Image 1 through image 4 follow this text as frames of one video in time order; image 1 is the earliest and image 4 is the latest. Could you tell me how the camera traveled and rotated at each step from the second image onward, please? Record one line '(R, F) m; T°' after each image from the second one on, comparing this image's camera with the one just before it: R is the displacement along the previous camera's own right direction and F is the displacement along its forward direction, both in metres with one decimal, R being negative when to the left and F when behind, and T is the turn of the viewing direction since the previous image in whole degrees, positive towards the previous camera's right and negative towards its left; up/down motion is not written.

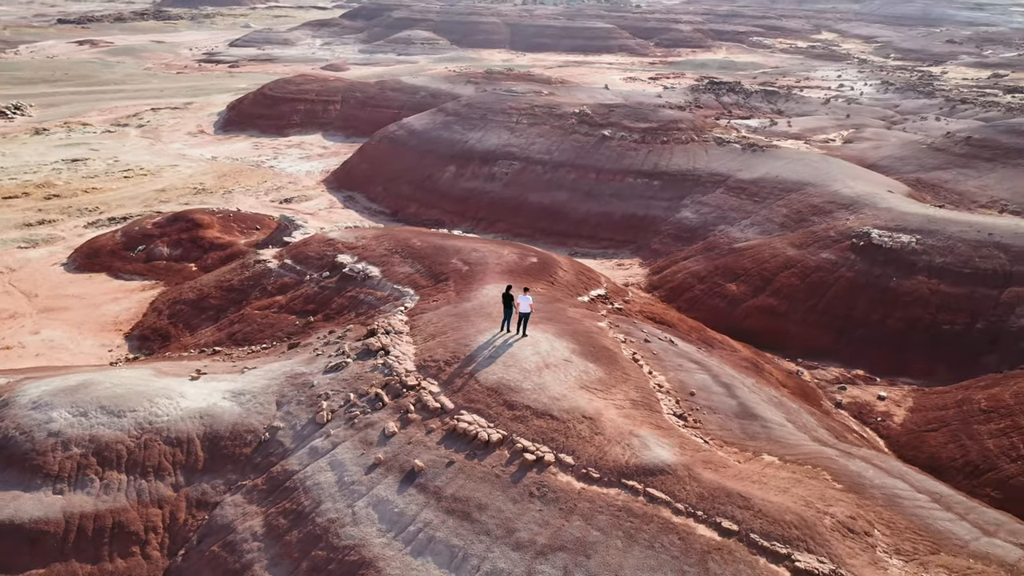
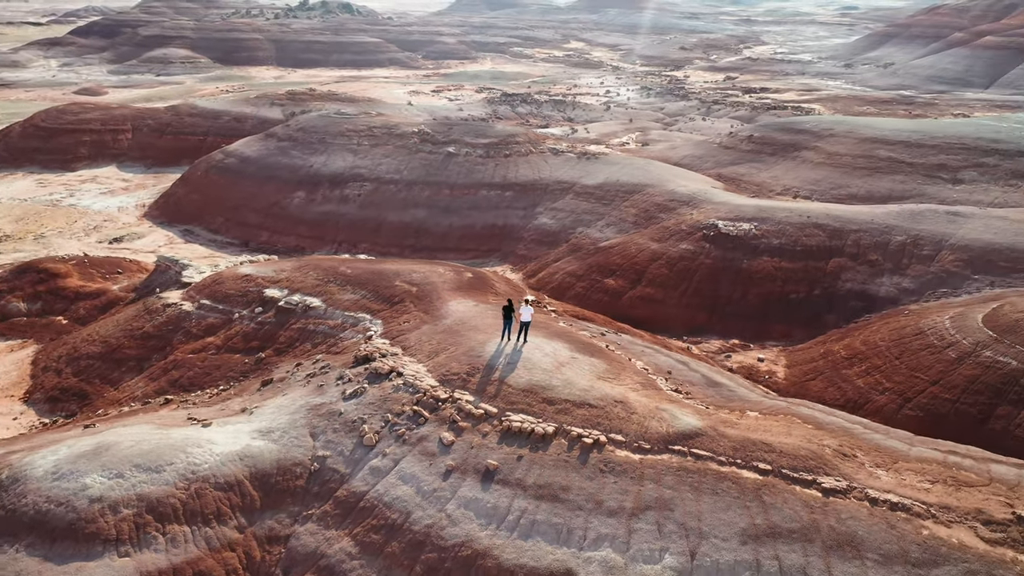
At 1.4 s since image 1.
(-3.6, -0.9) m; +16°
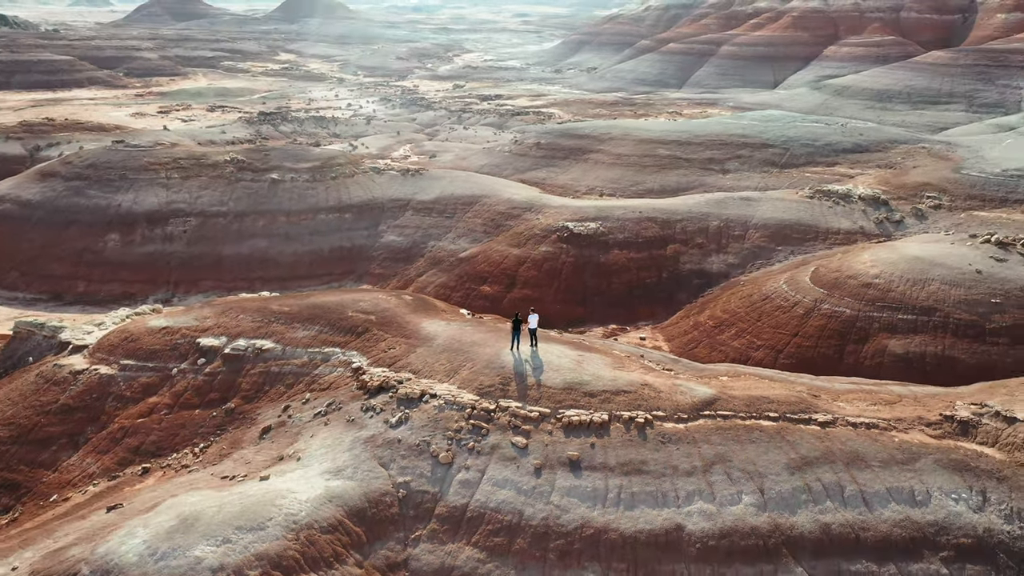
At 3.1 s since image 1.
(-5.0, -0.5) m; +20°
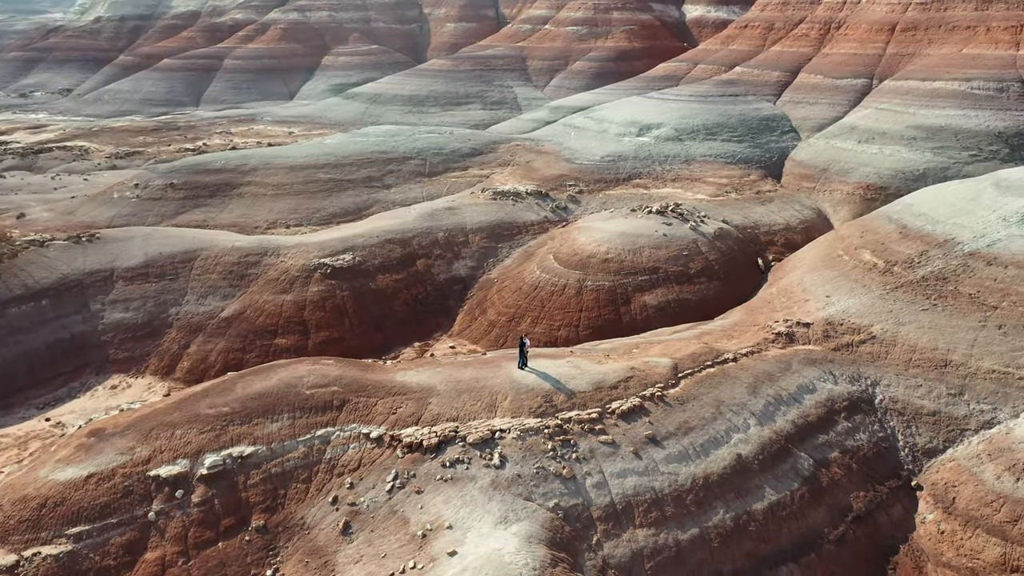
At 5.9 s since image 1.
(-9.6, +1.5) m; +38°
